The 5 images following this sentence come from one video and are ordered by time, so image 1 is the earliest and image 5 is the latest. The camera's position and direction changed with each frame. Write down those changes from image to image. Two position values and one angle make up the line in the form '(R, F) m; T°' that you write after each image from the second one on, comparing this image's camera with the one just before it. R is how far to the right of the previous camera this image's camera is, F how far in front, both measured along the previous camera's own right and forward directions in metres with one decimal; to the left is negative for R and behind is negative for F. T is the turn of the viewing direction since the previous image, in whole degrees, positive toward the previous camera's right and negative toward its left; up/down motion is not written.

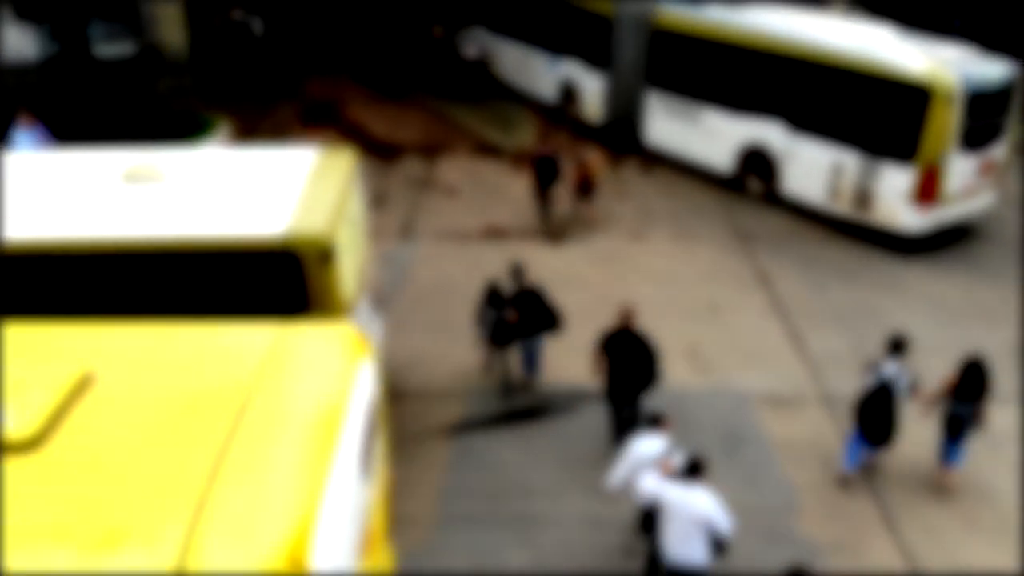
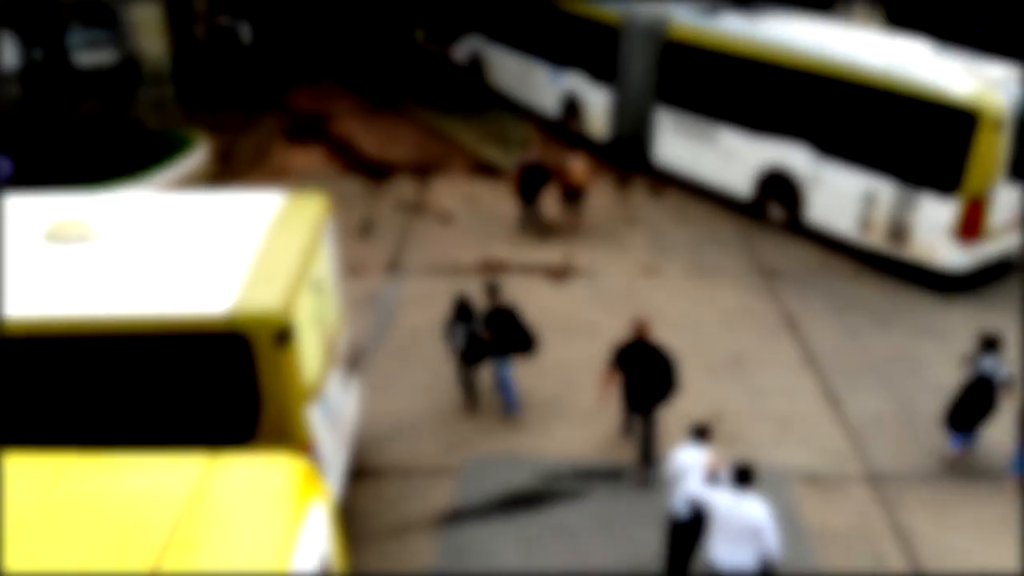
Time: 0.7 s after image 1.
(0.0, +1.1) m; 0°
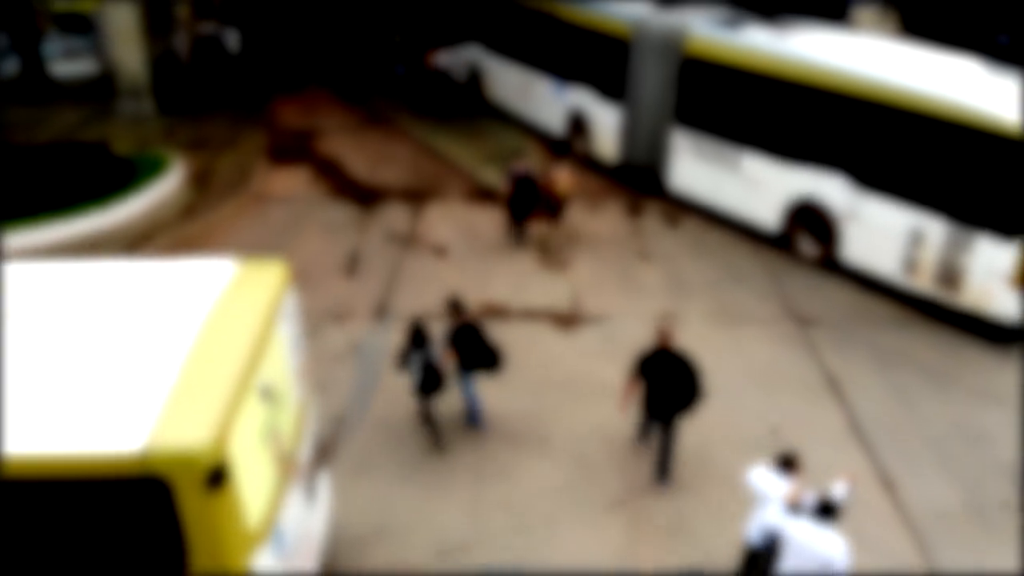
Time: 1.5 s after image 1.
(0.0, +1.2) m; 0°
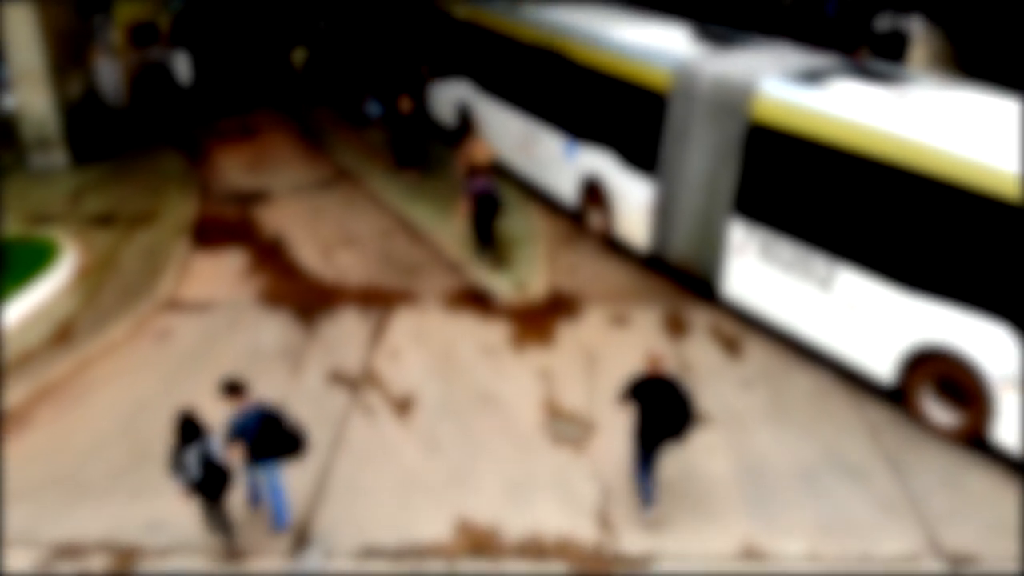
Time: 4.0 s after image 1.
(+0.1, +3.6) m; 0°
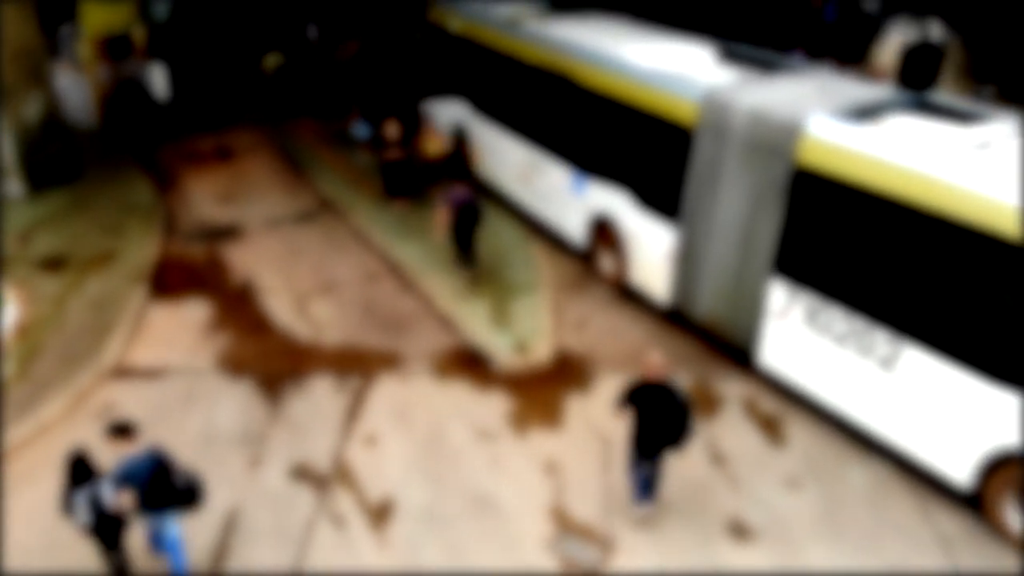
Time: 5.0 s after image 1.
(0.0, +1.4) m; 0°
